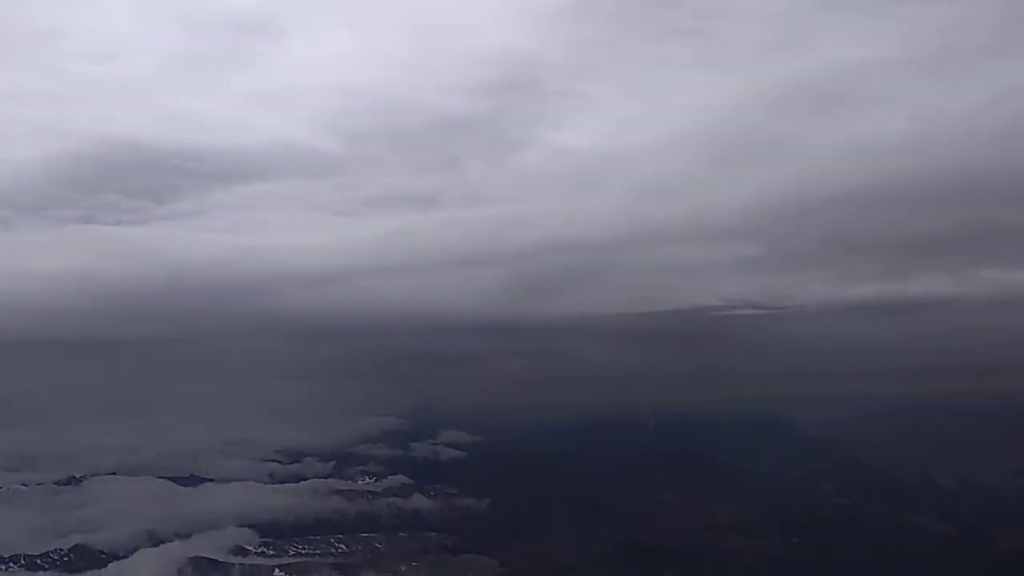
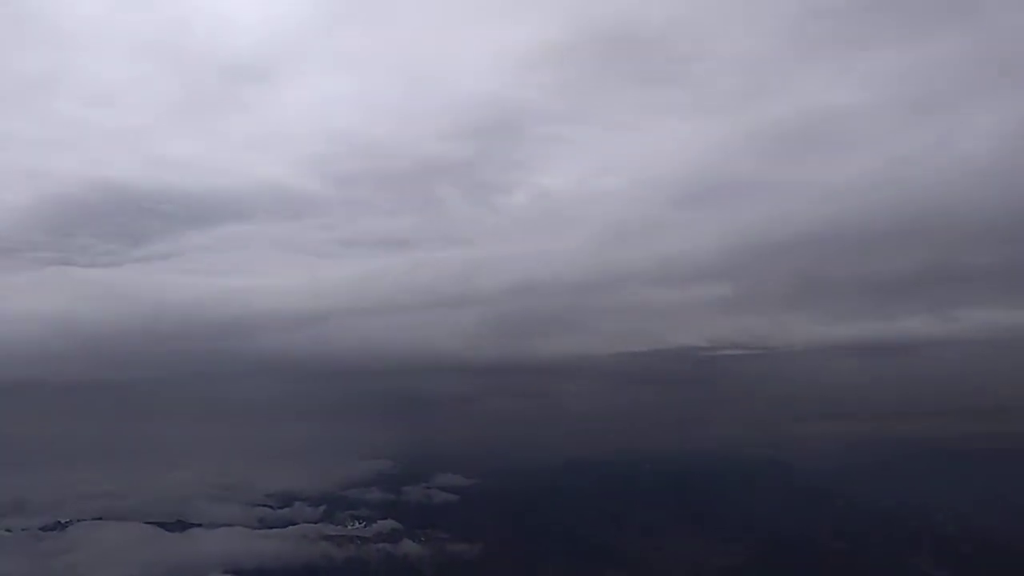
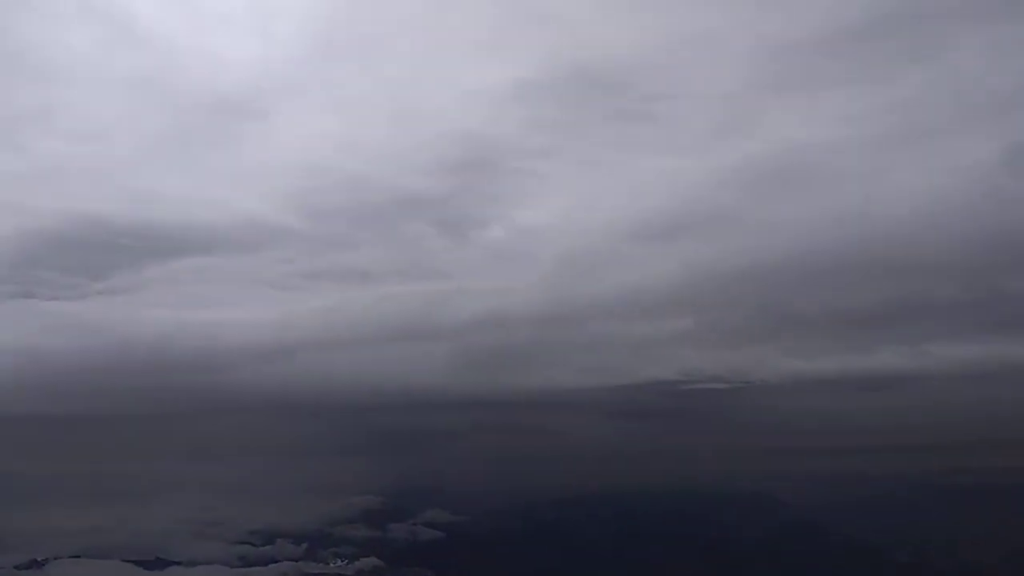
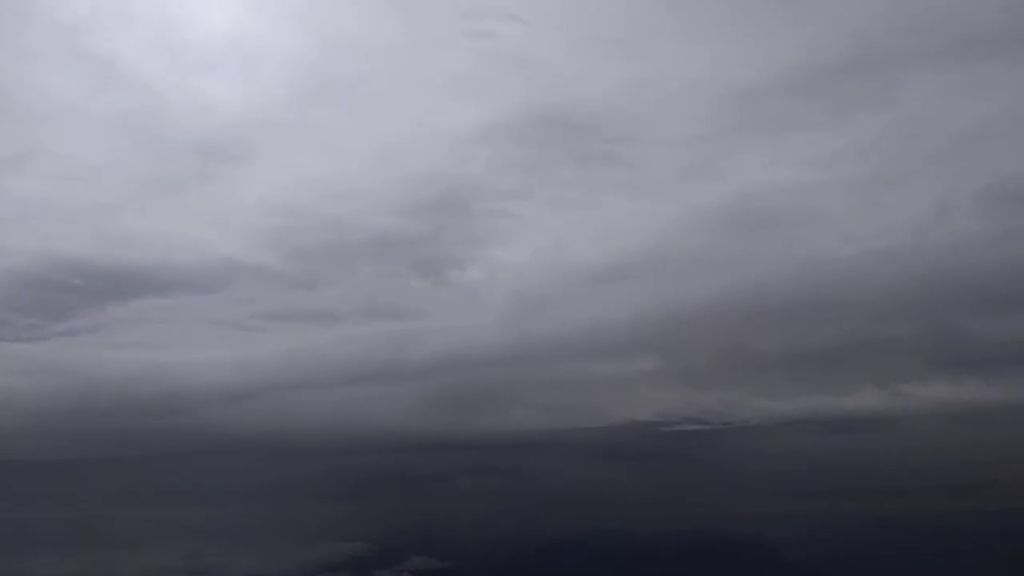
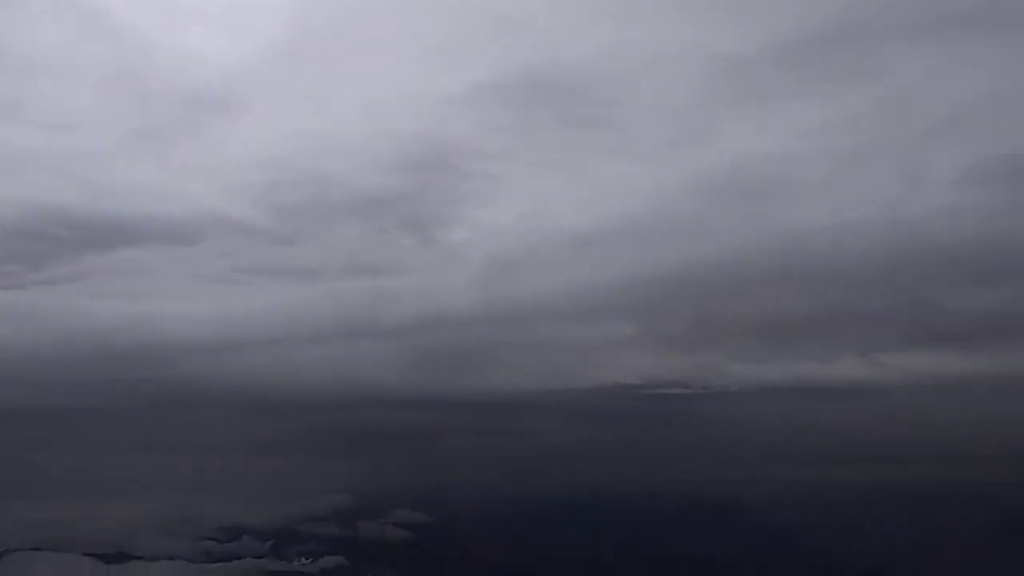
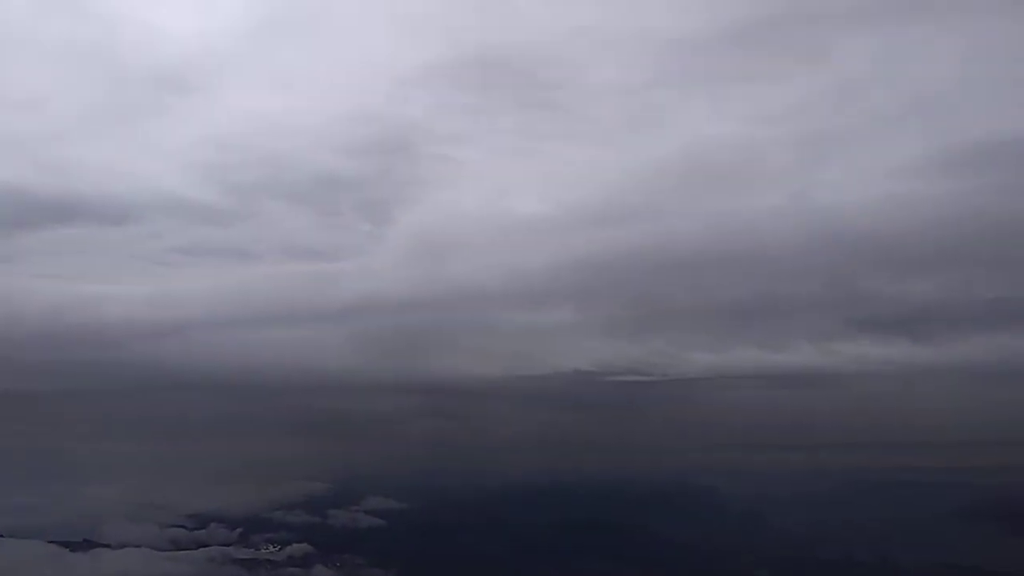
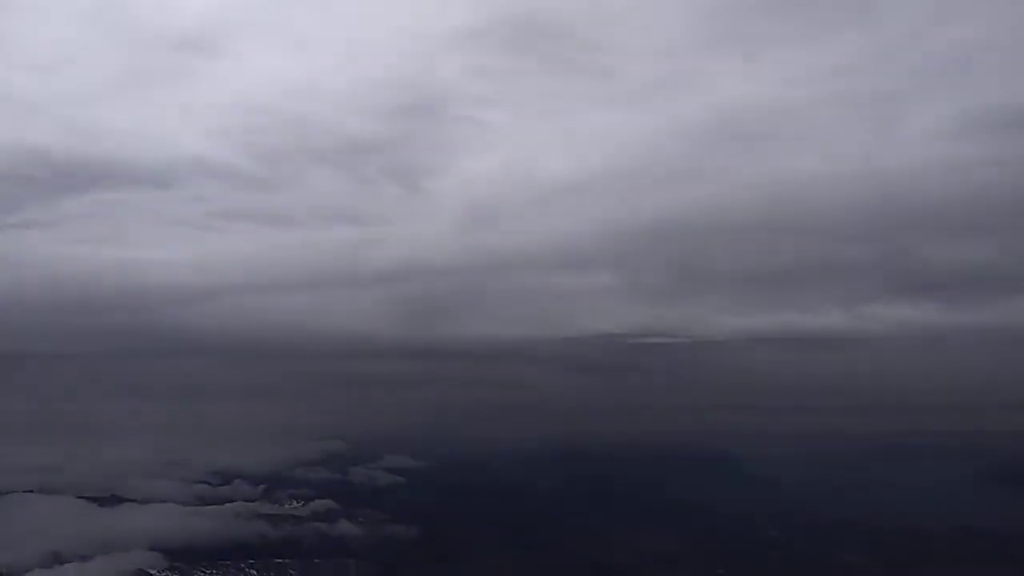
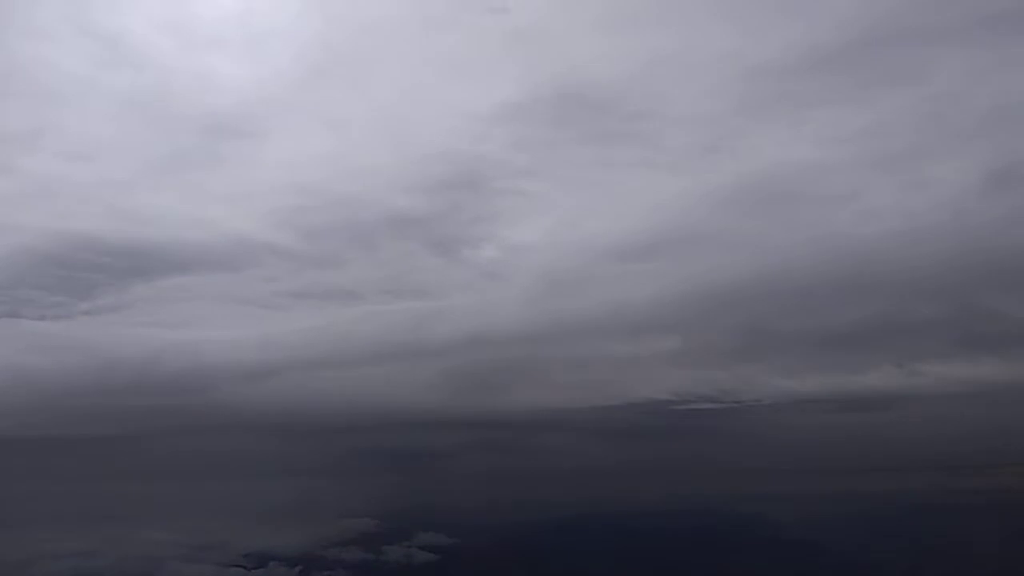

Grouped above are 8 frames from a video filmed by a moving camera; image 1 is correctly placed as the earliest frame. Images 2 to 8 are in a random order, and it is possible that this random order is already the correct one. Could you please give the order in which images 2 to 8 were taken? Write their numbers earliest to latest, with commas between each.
2, 3, 8, 4, 5, 7, 6
